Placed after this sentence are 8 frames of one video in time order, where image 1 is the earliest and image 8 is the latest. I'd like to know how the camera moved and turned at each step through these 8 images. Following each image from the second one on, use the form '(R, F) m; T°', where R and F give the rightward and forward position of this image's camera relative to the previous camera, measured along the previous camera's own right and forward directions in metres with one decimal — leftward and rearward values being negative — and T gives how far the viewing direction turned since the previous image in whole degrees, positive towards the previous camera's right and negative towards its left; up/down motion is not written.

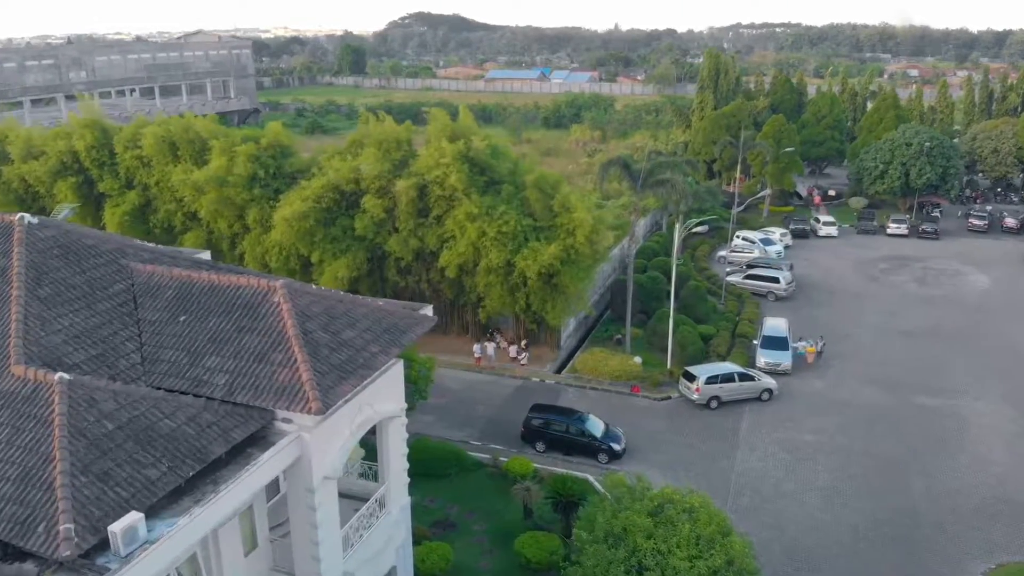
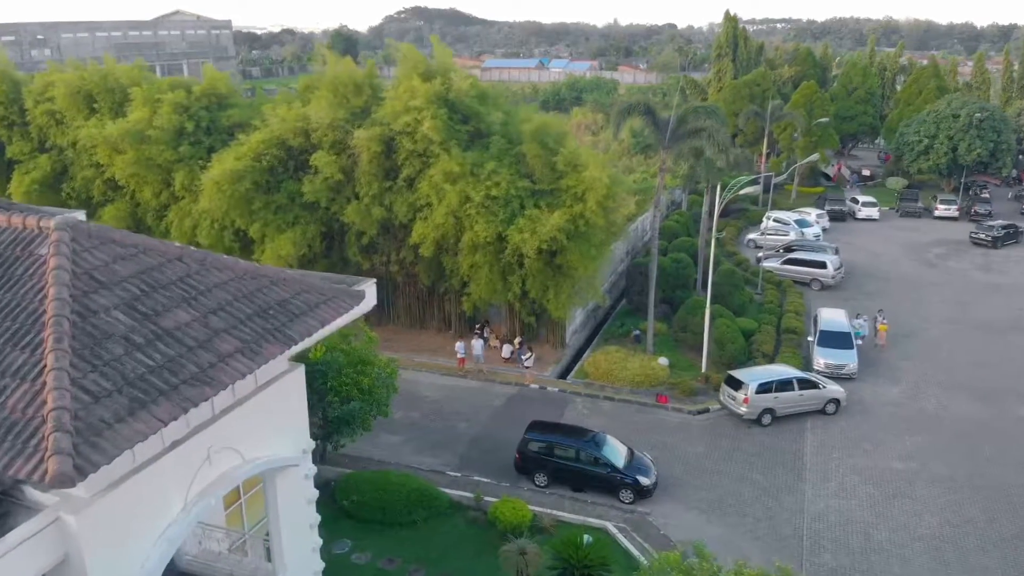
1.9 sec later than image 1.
(+0.2, +5.6) m; 0°
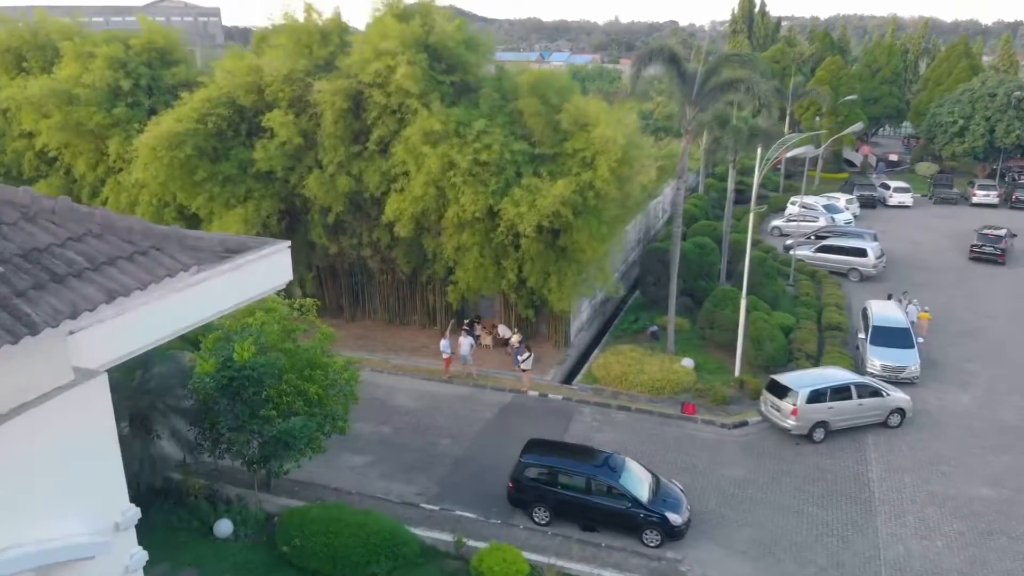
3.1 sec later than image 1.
(+0.1, +3.5) m; 0°
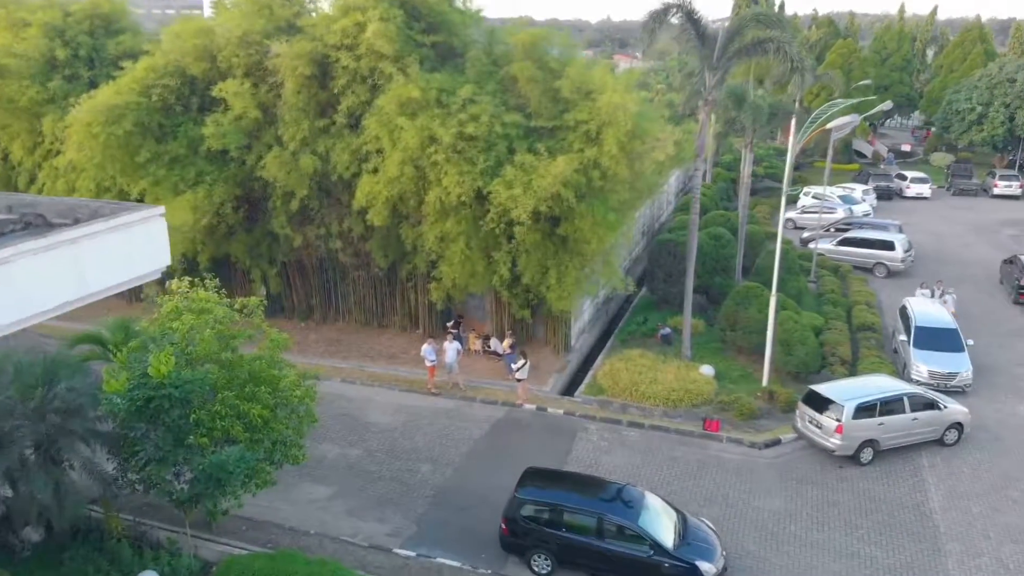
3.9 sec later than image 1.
(0.0, +2.3) m; +1°
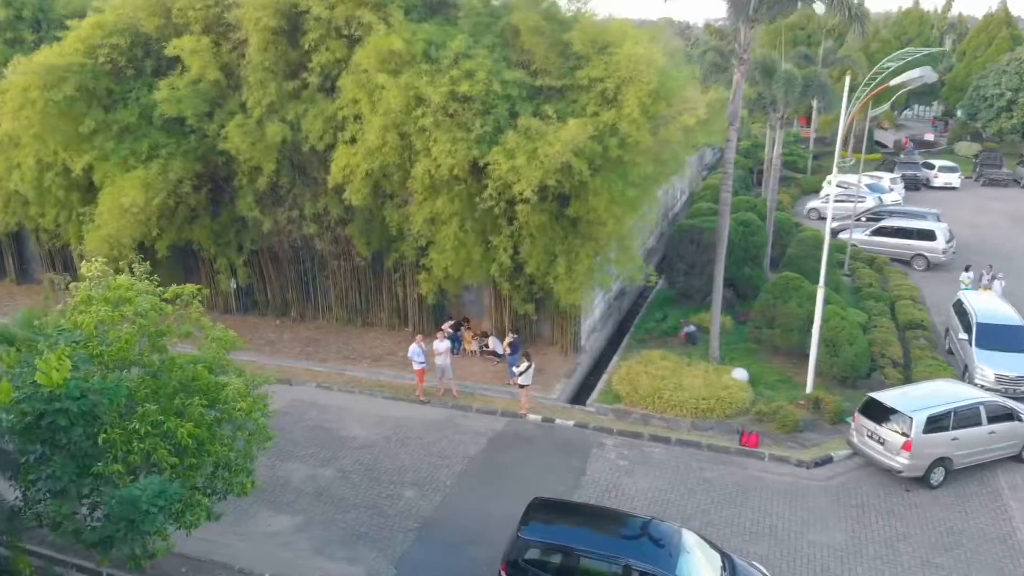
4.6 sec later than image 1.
(0.0, +2.1) m; 0°
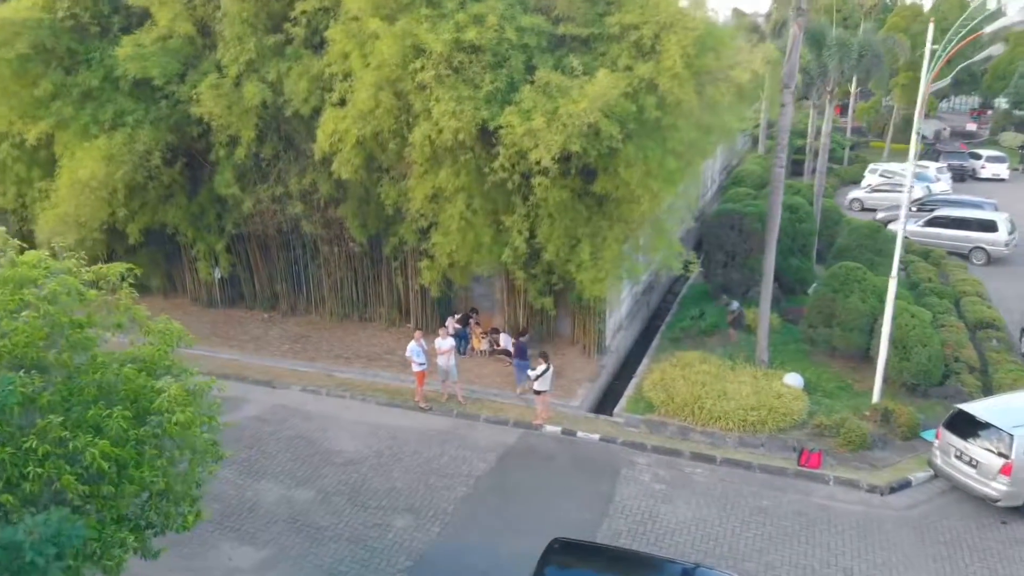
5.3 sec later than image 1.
(0.0, +1.8) m; -1°
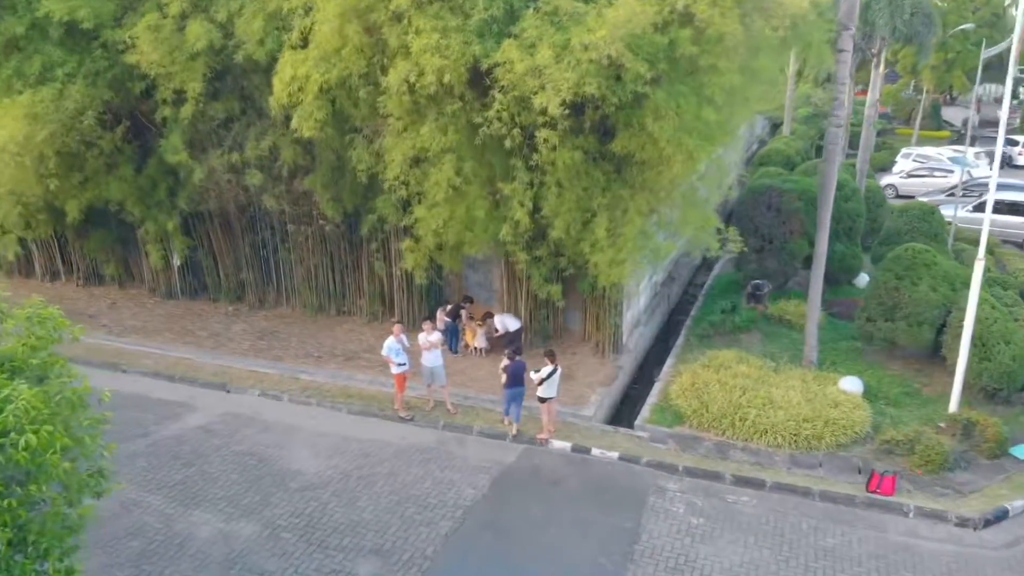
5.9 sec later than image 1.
(+0.1, +1.9) m; 0°
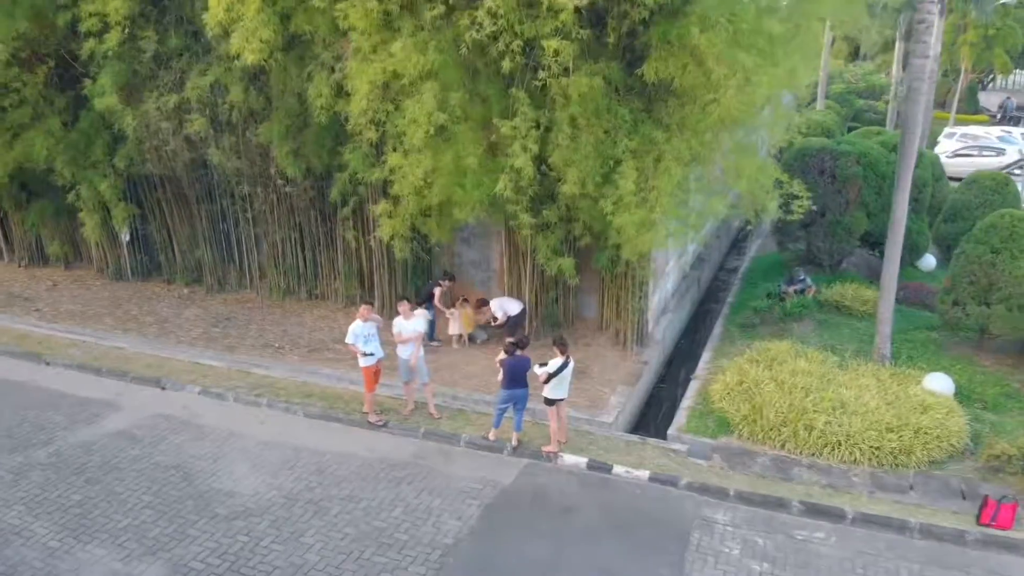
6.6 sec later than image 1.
(+0.1, +1.9) m; -1°
